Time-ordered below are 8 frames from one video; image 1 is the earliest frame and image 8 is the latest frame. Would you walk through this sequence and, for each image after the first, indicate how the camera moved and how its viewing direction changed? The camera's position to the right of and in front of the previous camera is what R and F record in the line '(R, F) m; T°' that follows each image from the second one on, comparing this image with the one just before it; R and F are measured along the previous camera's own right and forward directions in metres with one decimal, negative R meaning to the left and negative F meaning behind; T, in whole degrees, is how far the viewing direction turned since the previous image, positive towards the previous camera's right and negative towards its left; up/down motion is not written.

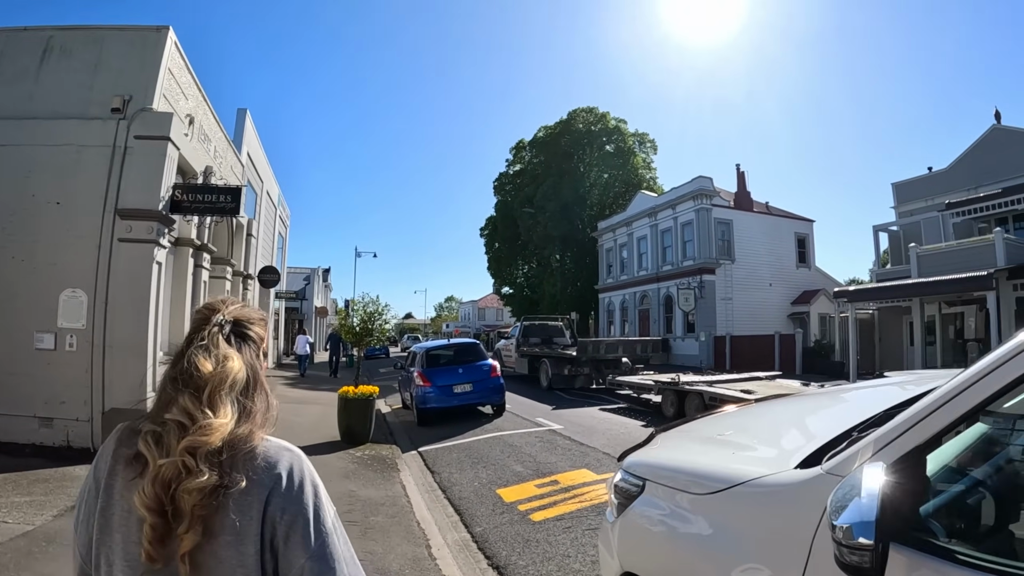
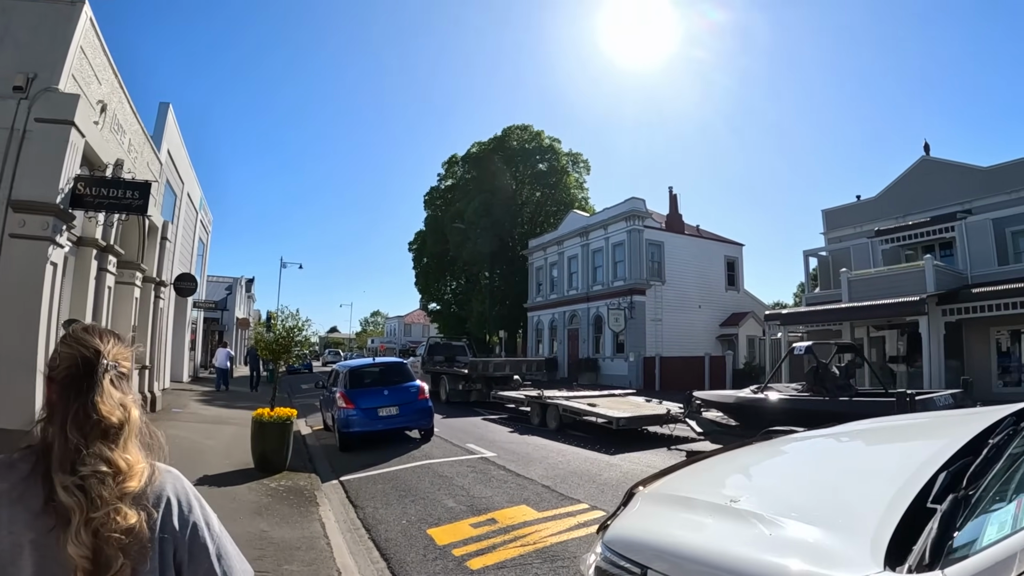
(-0.1, +0.6) m; +6°
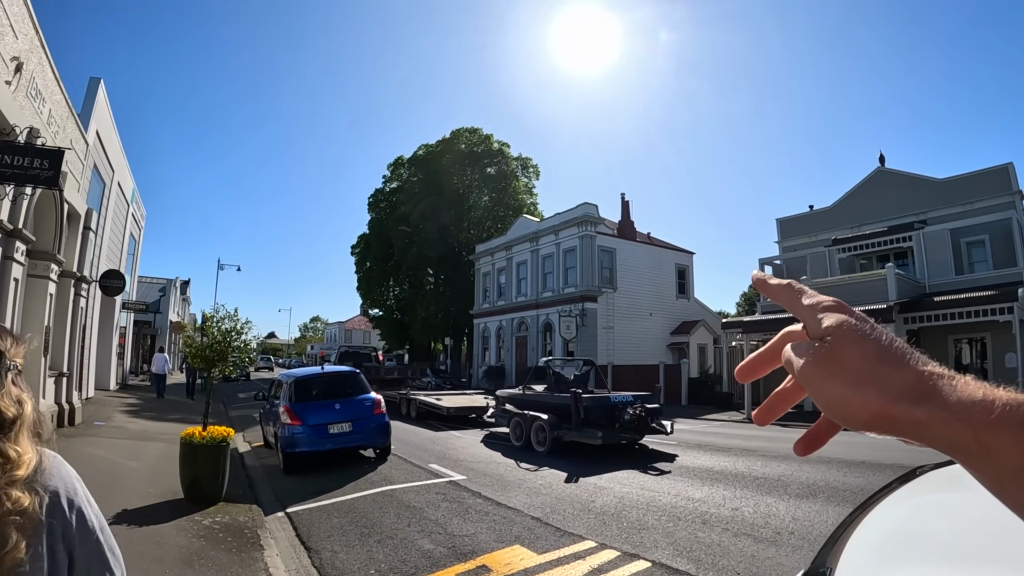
(-0.4, +1.0) m; +5°
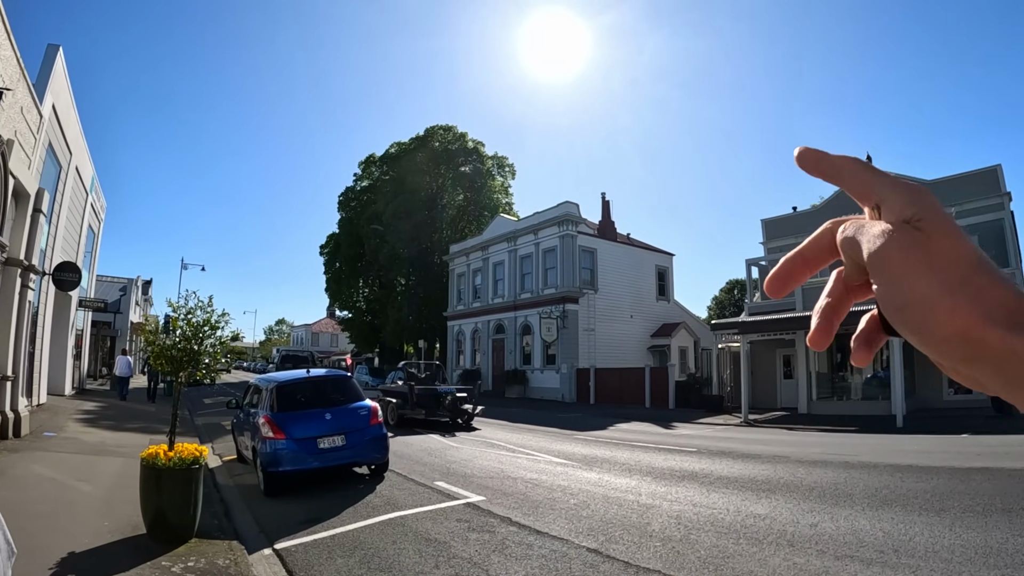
(-0.6, +1.1) m; +3°
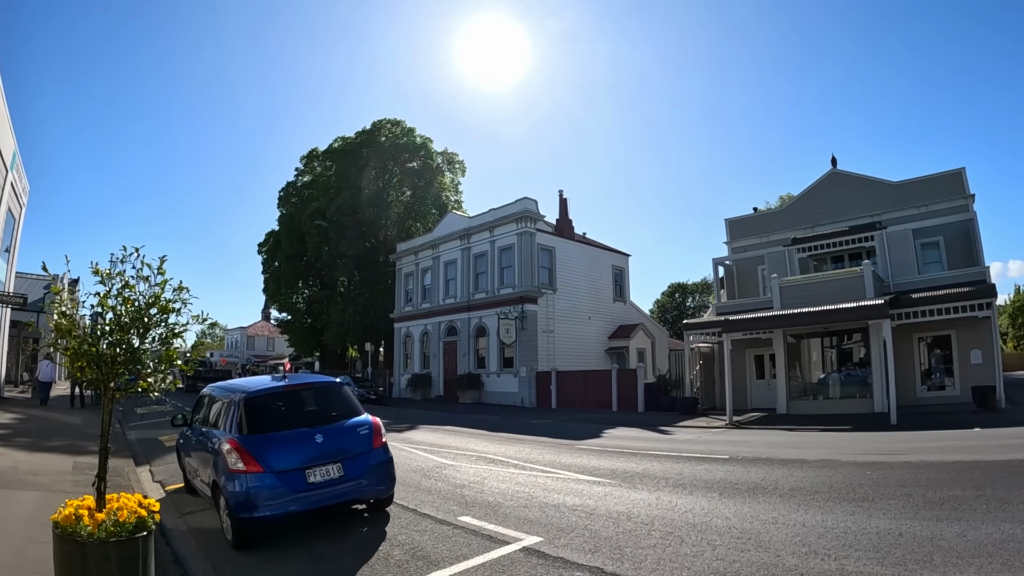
(-1.1, +1.5) m; +6°
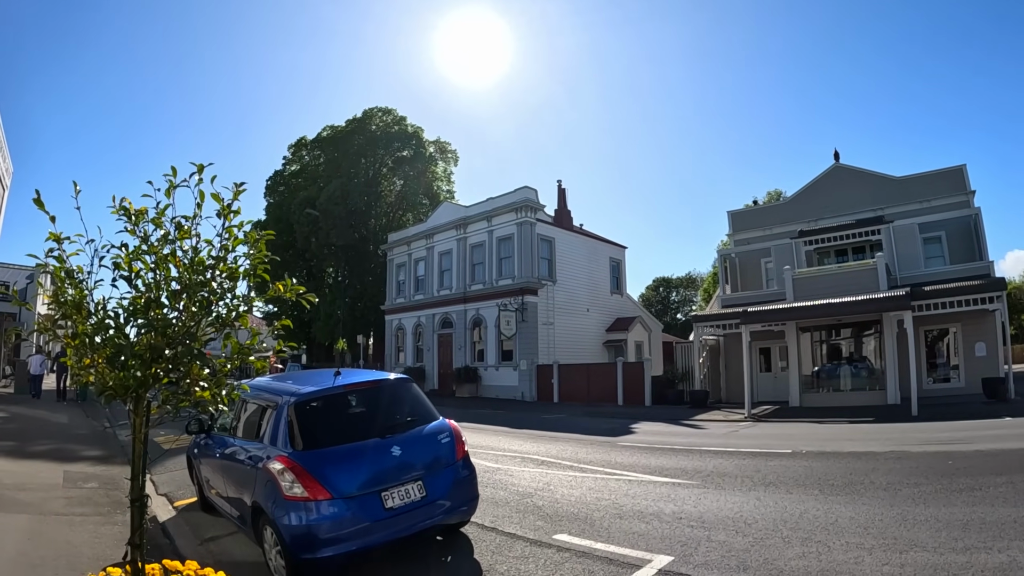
(-1.1, +0.4) m; +2°
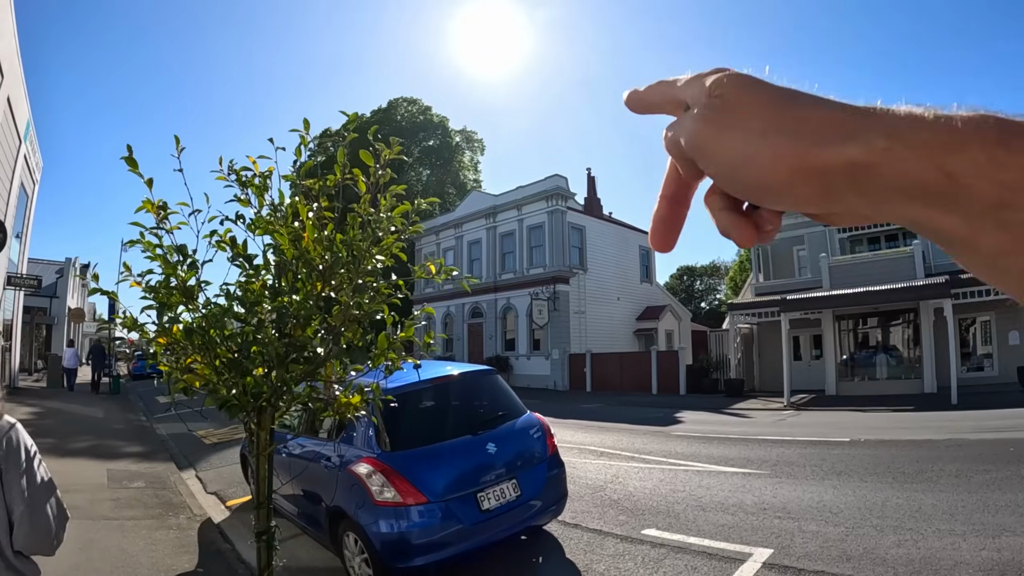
(-0.6, 0.0) m; -2°
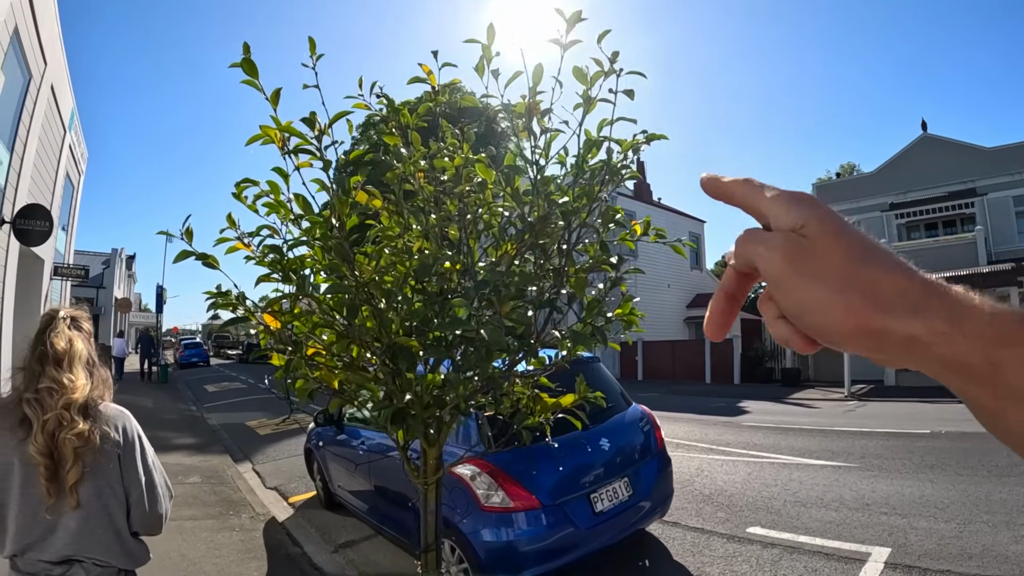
(-0.5, +0.1) m; -4°
